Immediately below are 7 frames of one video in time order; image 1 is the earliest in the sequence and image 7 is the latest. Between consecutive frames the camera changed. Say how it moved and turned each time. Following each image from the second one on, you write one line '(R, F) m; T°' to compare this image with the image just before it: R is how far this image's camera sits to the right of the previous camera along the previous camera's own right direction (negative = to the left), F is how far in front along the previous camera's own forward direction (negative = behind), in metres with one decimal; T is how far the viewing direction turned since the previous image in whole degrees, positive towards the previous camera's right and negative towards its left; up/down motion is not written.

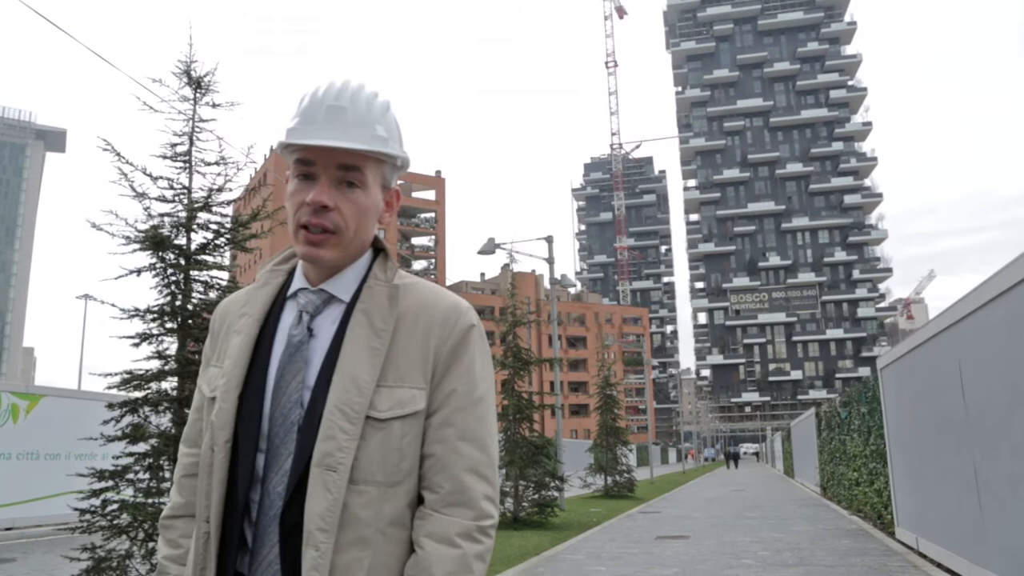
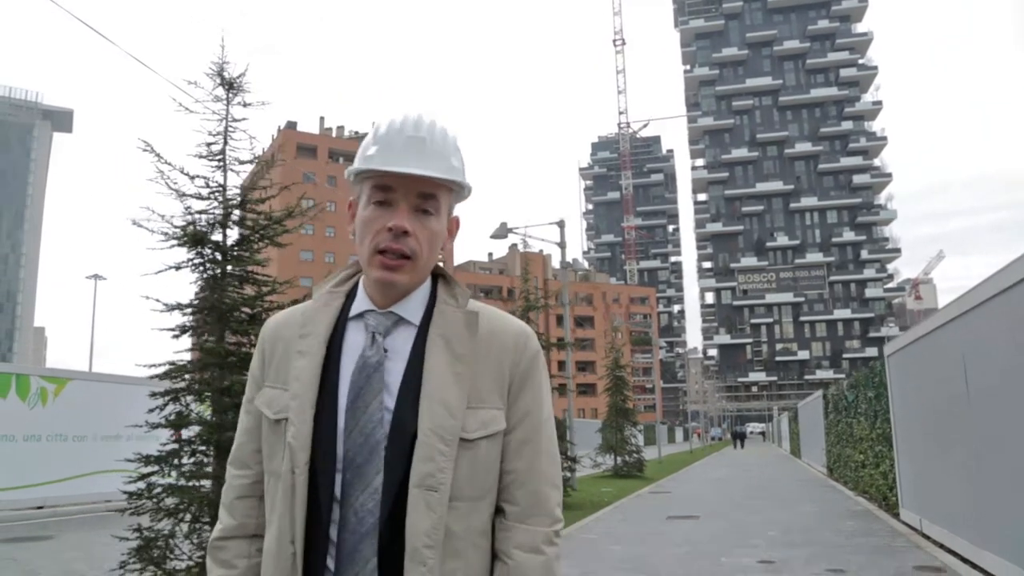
(-0.1, -0.3) m; 0°
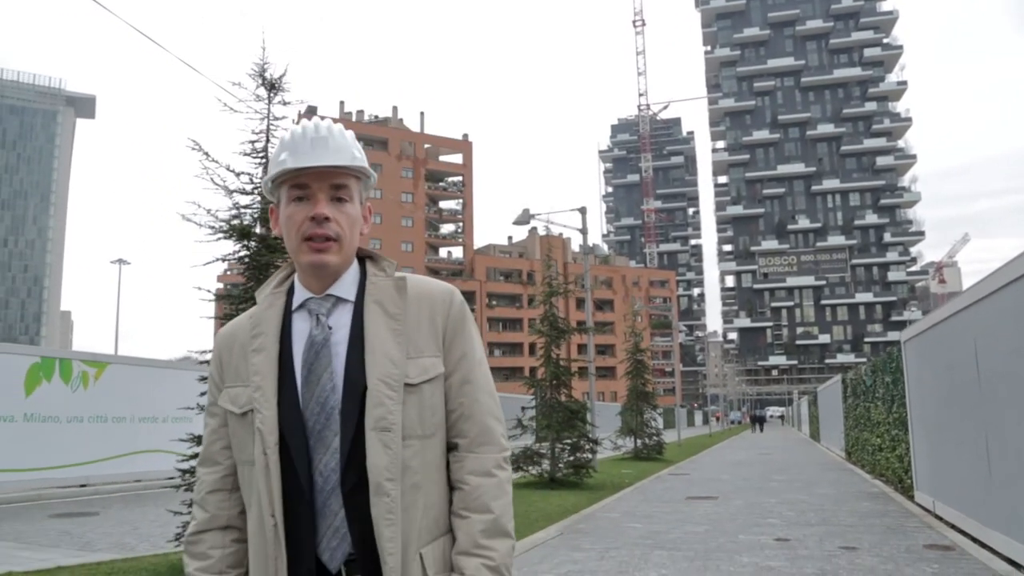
(-0.1, -0.4) m; -1°
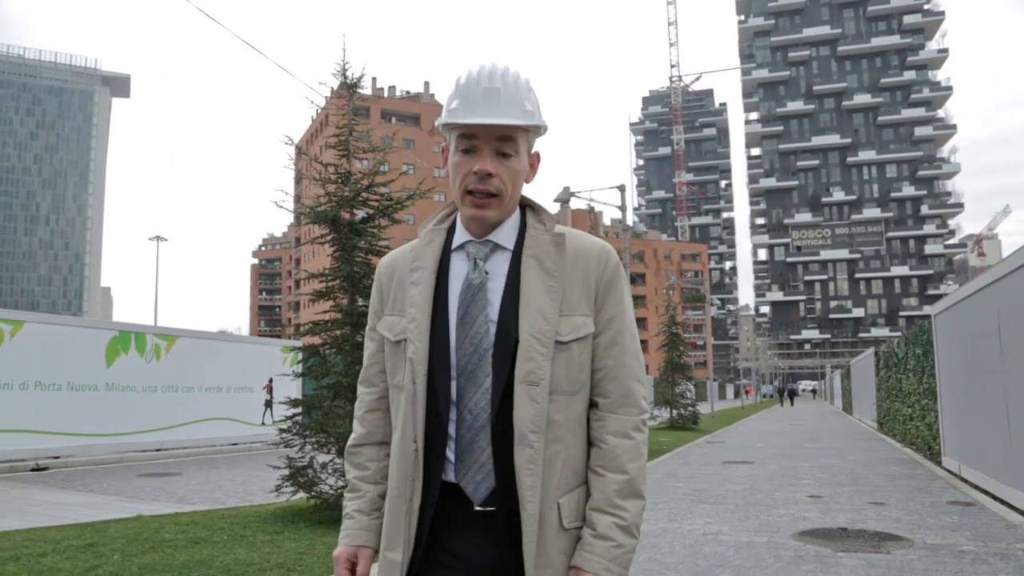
(-0.3, -0.8) m; -2°
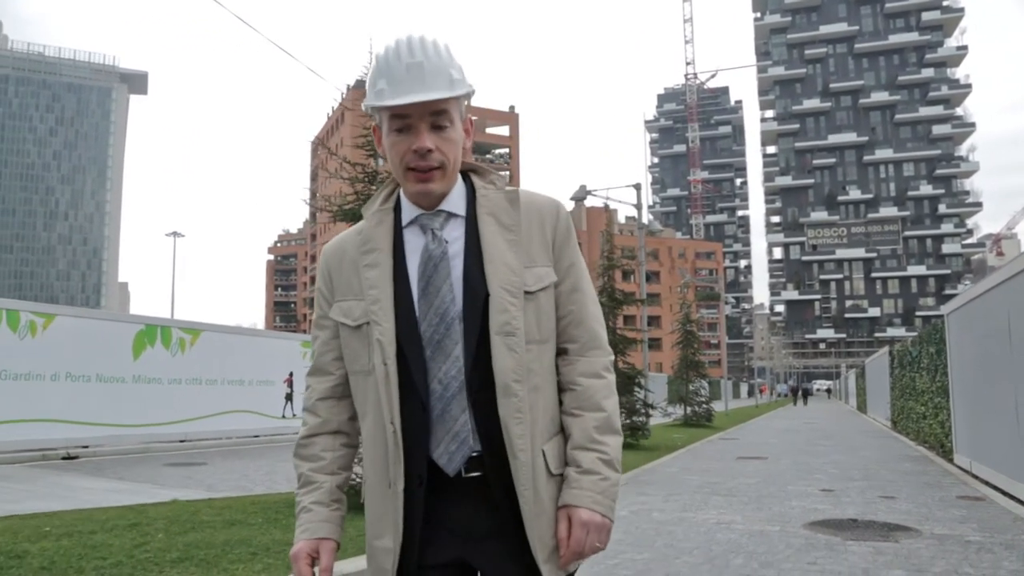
(-0.1, -0.3) m; -1°
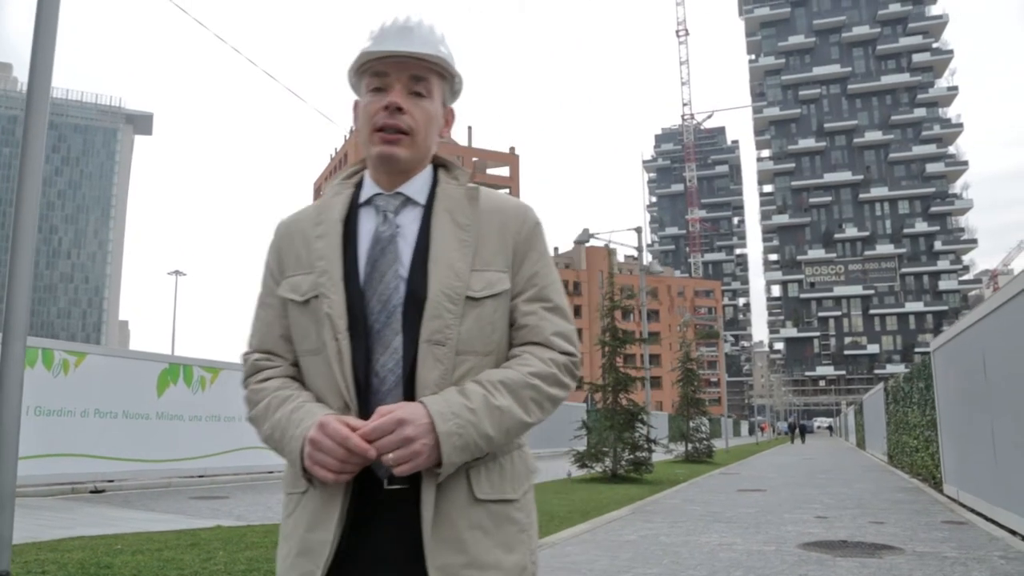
(-0.2, -0.8) m; 0°
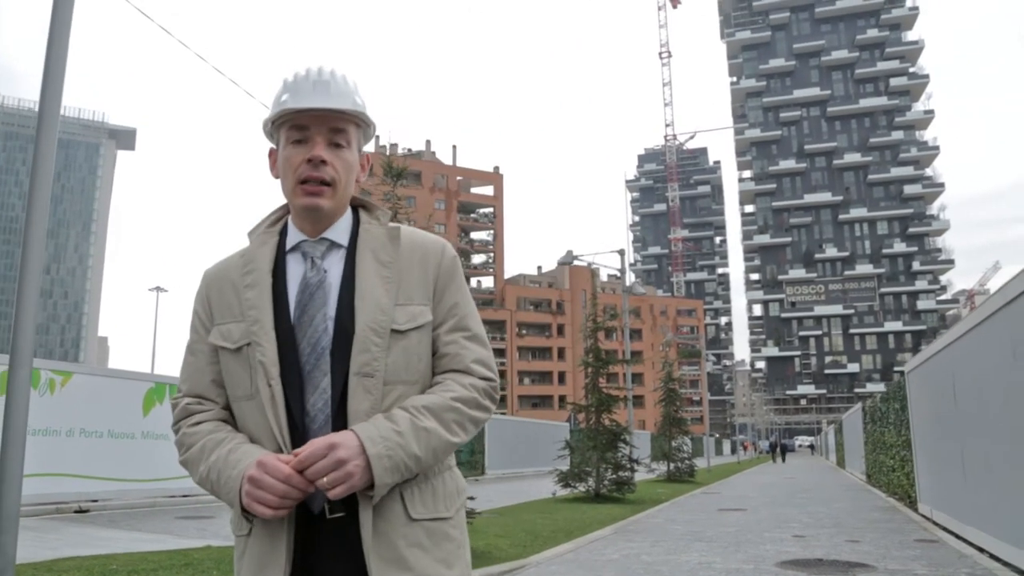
(0.0, -0.3) m; +1°
